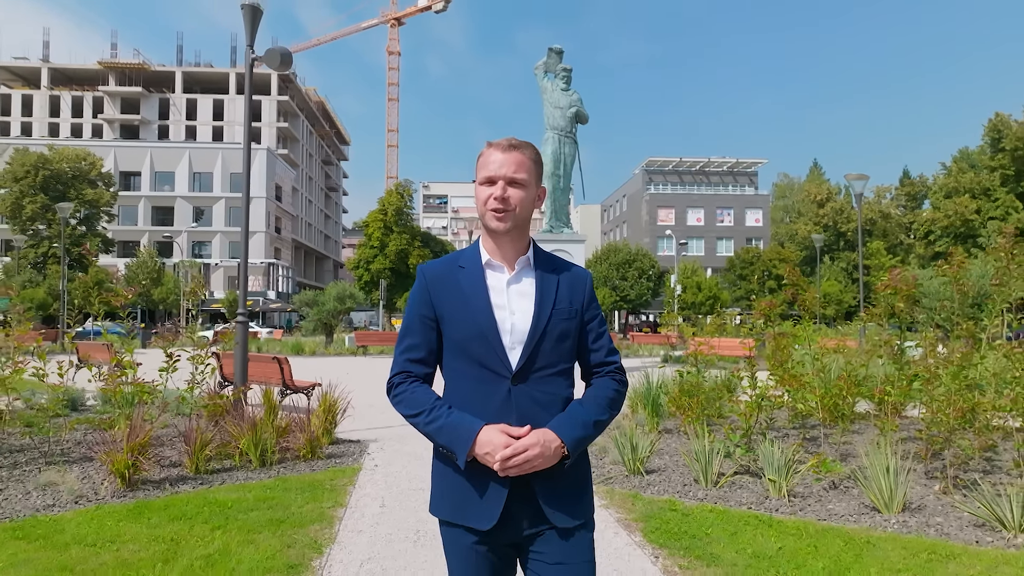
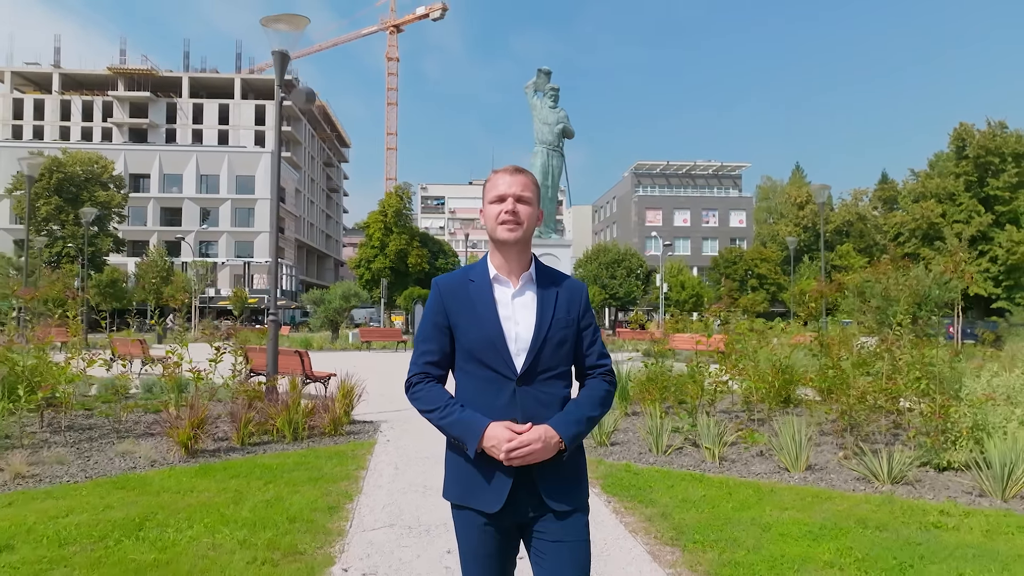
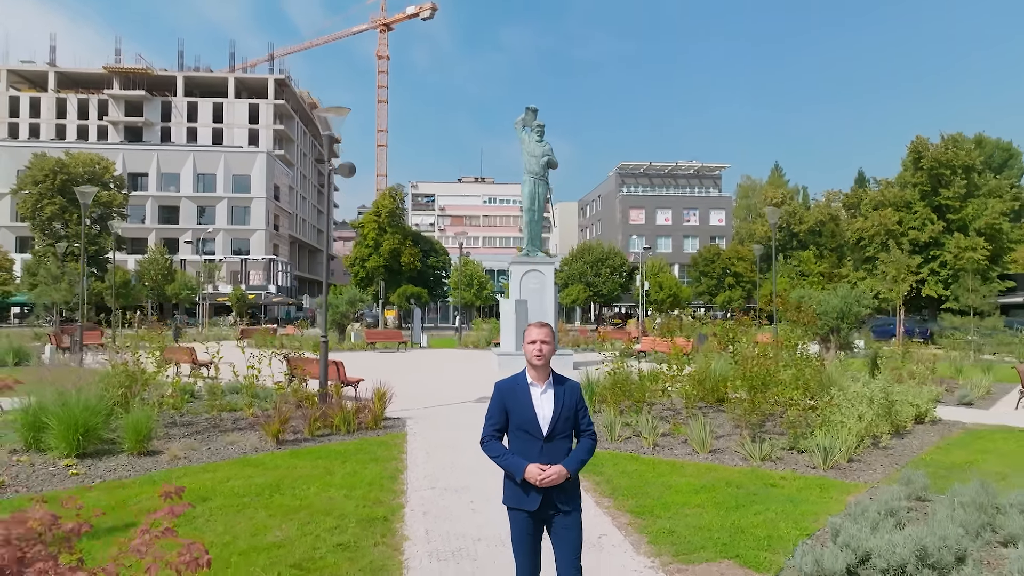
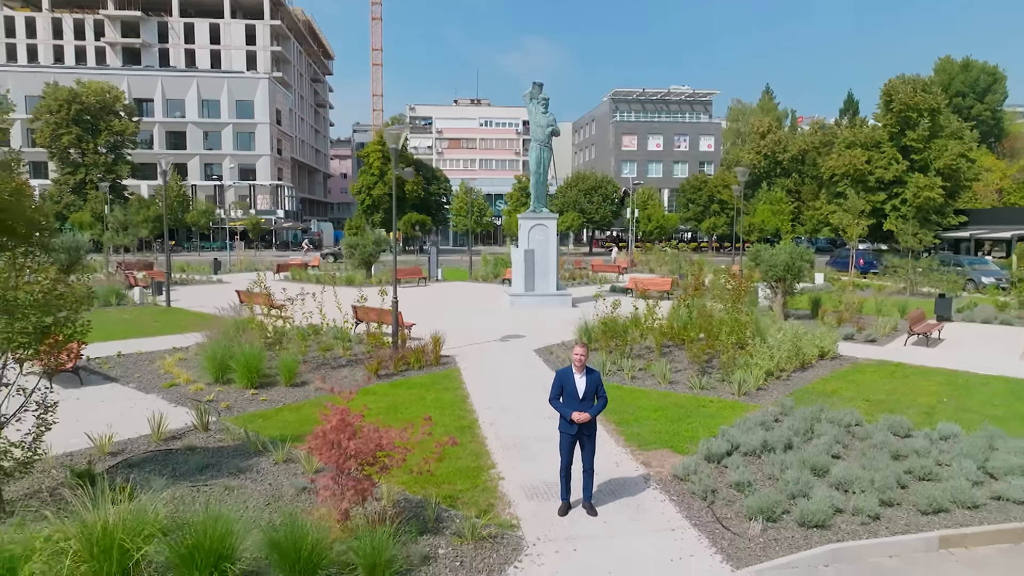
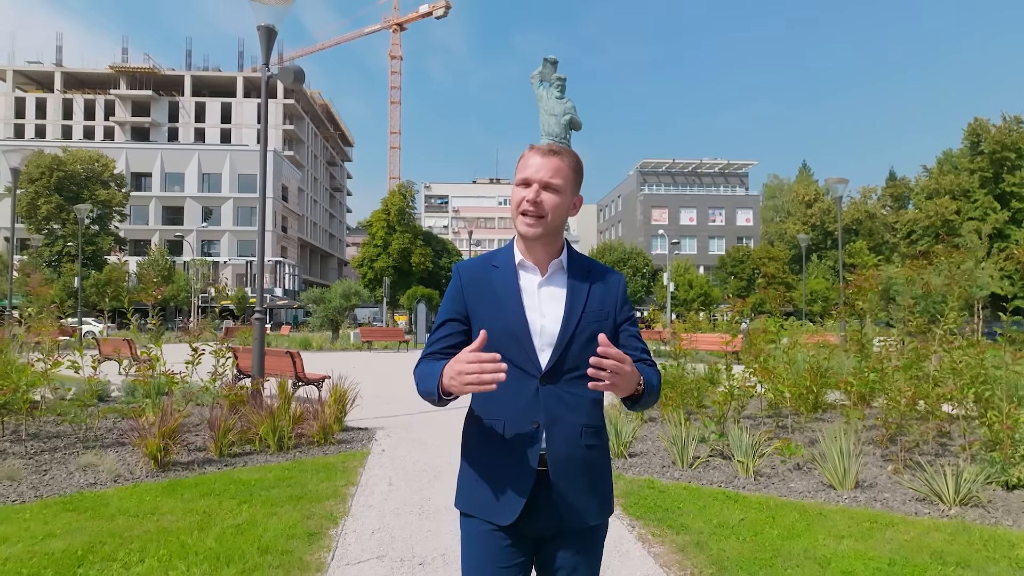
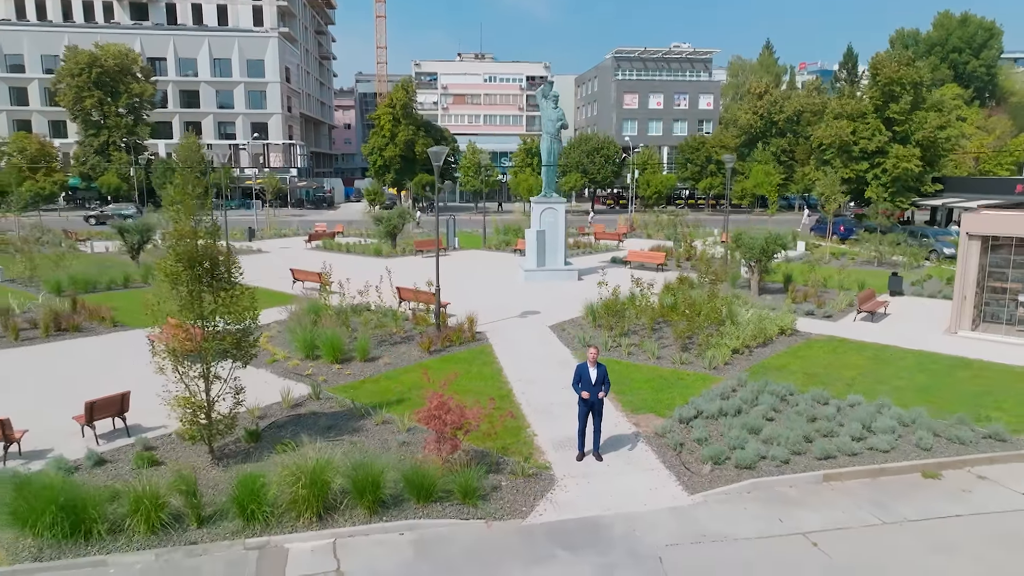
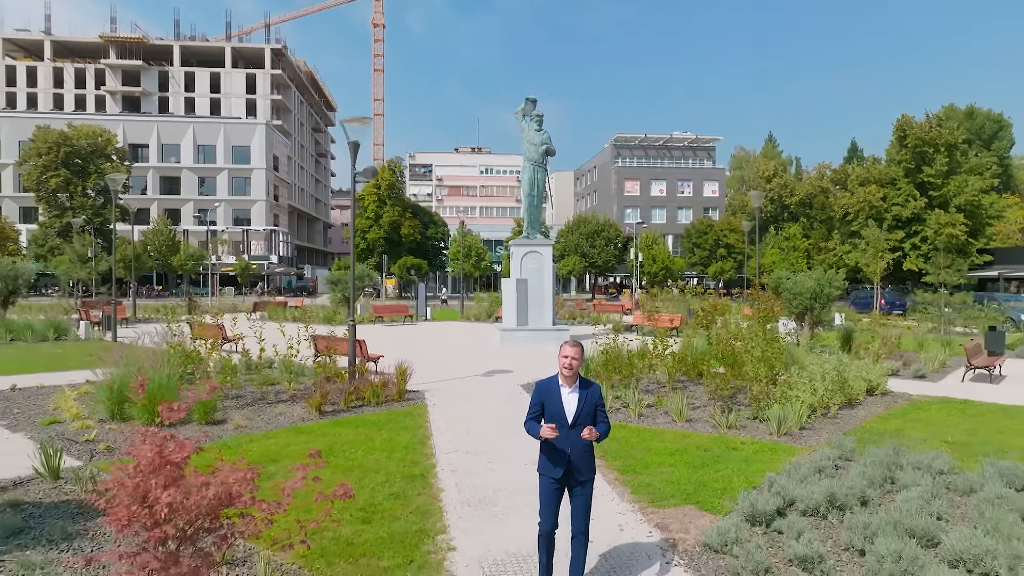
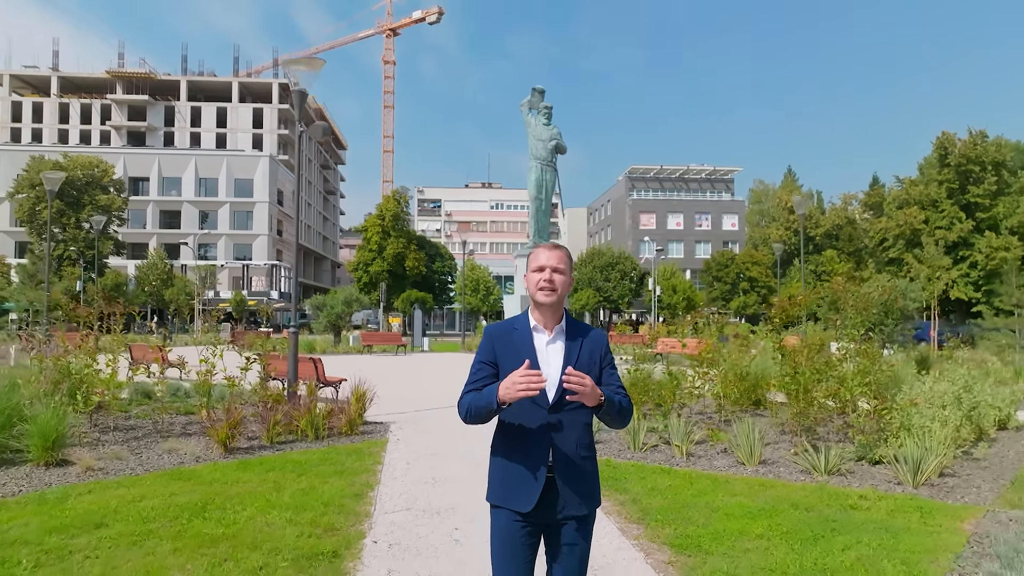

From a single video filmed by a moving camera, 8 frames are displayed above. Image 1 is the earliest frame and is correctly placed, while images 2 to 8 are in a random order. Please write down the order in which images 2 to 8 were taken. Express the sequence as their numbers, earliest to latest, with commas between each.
5, 2, 8, 3, 7, 4, 6
